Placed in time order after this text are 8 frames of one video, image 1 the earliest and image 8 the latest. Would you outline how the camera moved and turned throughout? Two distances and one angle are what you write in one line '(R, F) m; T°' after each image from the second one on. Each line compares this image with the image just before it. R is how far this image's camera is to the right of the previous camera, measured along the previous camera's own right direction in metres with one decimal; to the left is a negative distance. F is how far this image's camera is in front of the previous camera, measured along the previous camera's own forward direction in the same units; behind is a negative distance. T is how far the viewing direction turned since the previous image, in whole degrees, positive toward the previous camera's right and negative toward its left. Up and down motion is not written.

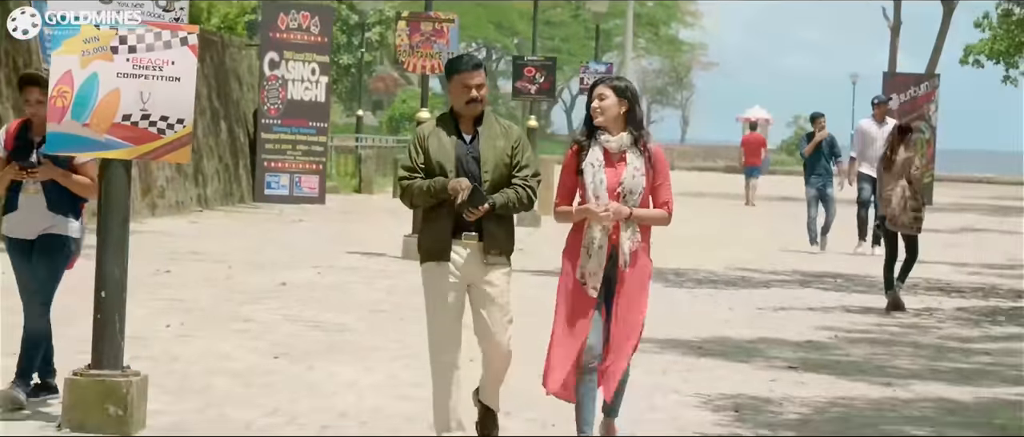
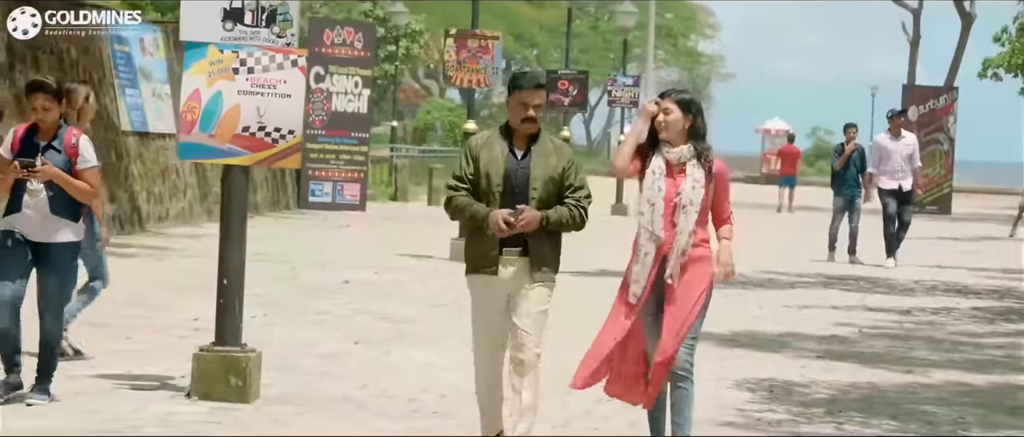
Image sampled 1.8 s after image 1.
(-0.2, -1.1) m; 0°
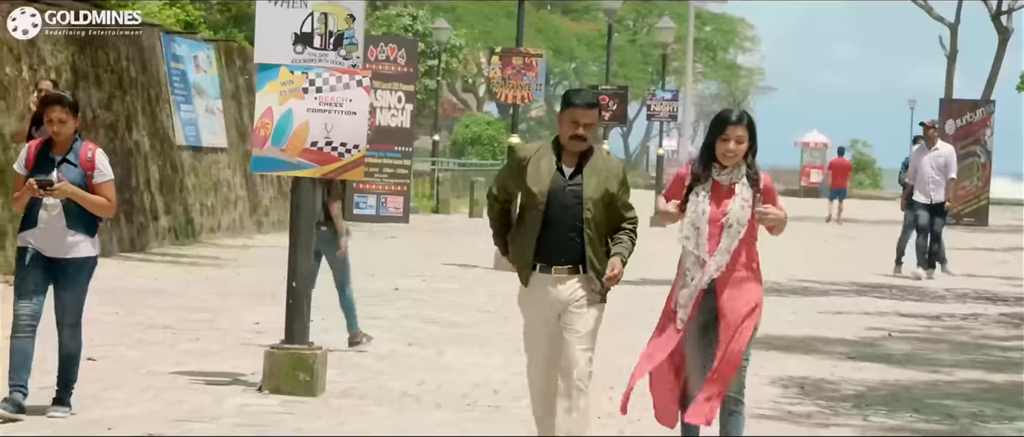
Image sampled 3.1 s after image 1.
(0.0, -0.6) m; -1°
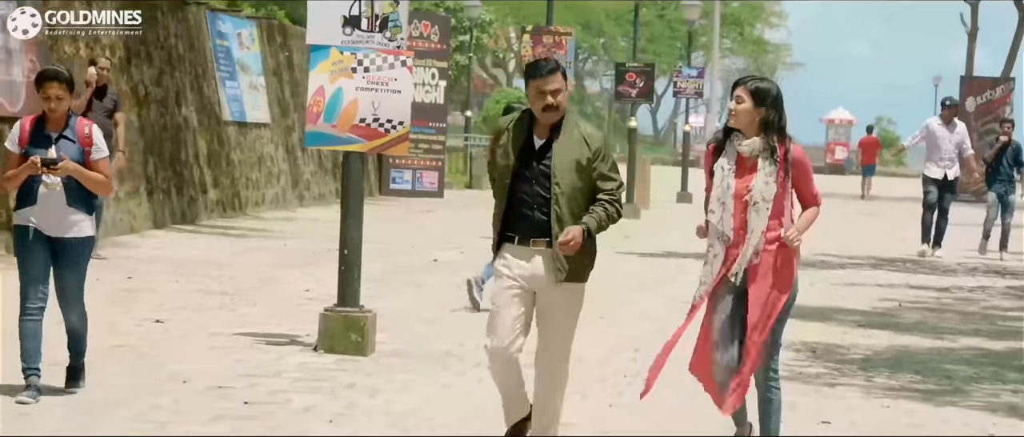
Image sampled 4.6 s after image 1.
(0.0, -0.8) m; -1°
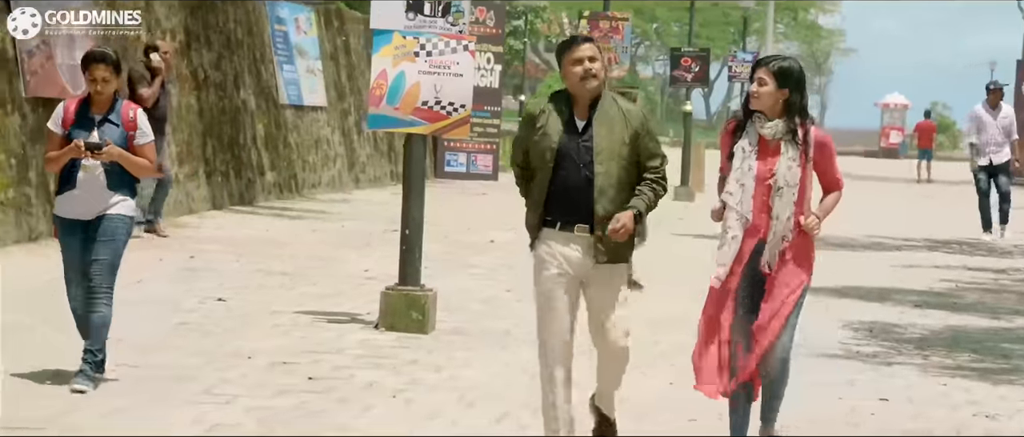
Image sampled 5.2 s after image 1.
(0.0, -0.1) m; -1°
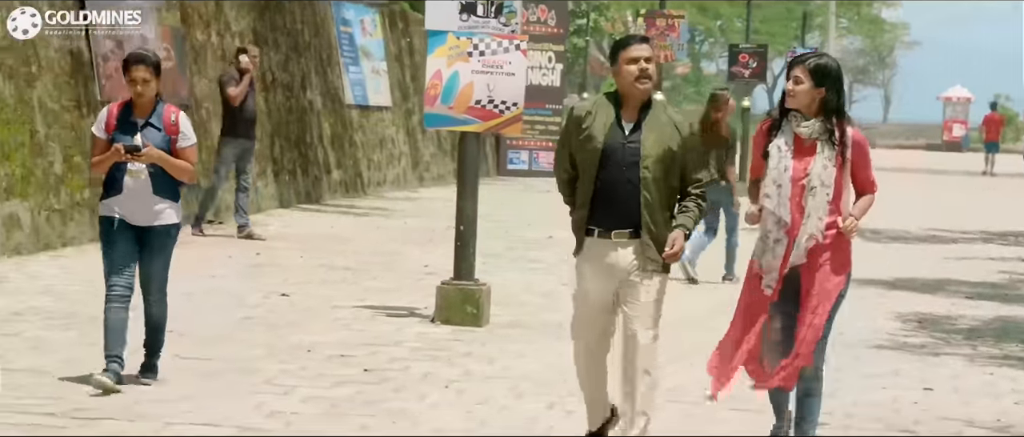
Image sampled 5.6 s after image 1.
(+0.1, -0.2) m; -2°
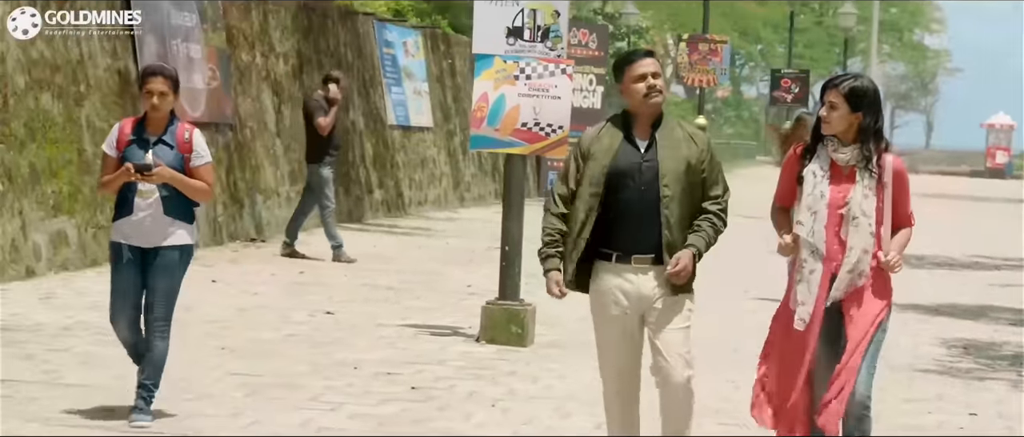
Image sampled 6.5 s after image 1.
(0.0, 0.0) m; -1°
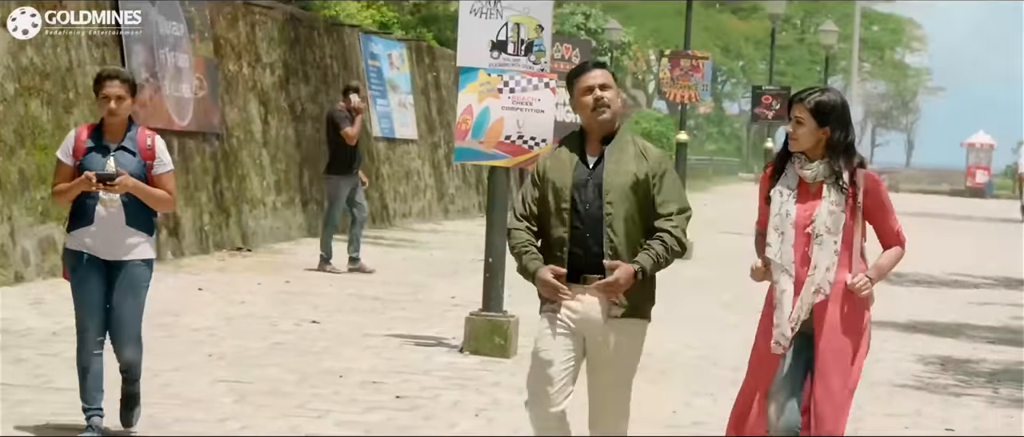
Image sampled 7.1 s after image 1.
(0.0, -0.1) m; +1°
